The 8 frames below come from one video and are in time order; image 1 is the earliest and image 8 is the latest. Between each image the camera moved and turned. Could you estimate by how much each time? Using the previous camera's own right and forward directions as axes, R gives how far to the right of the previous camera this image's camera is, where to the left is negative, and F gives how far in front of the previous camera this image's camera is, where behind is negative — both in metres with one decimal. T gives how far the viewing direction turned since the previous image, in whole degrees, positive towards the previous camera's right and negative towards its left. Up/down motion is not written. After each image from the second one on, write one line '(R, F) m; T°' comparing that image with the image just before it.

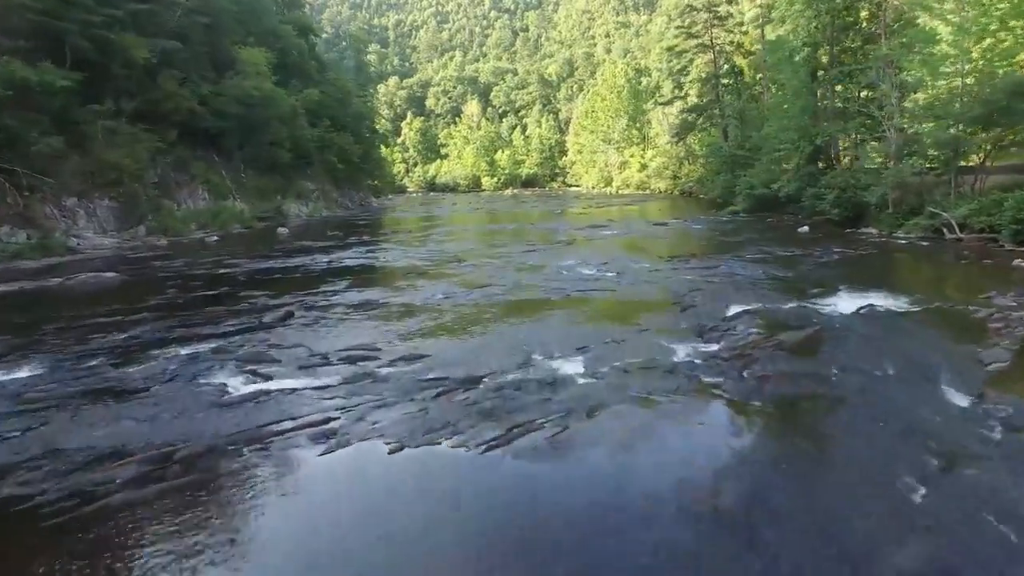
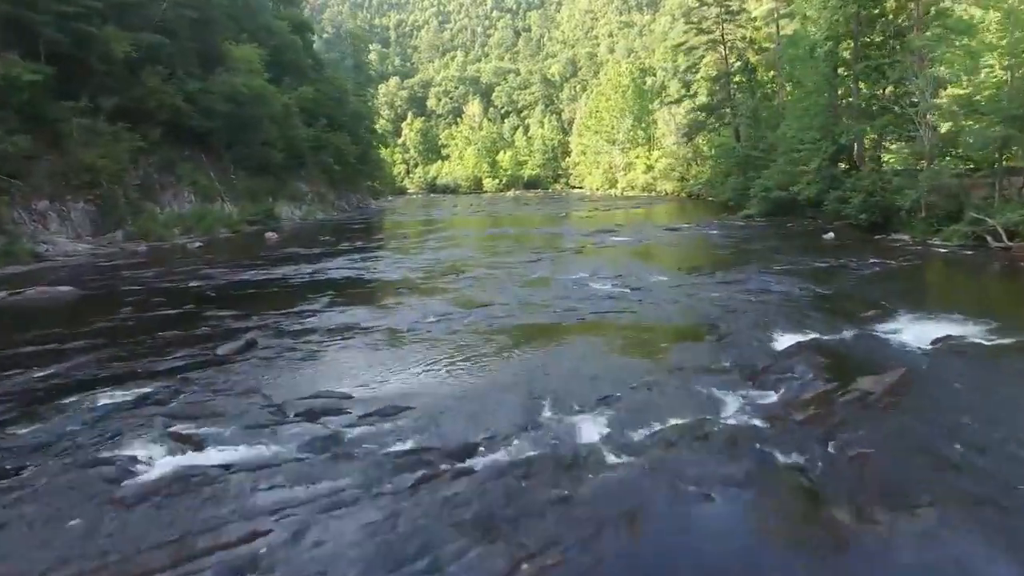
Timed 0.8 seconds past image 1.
(0.0, +1.7) m; 0°
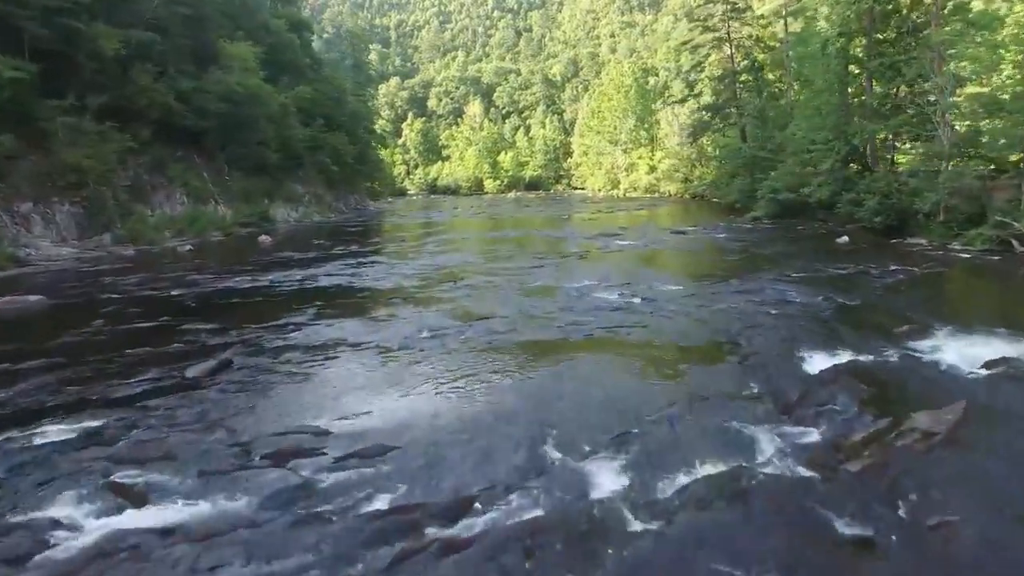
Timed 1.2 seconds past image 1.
(0.0, +0.9) m; 0°
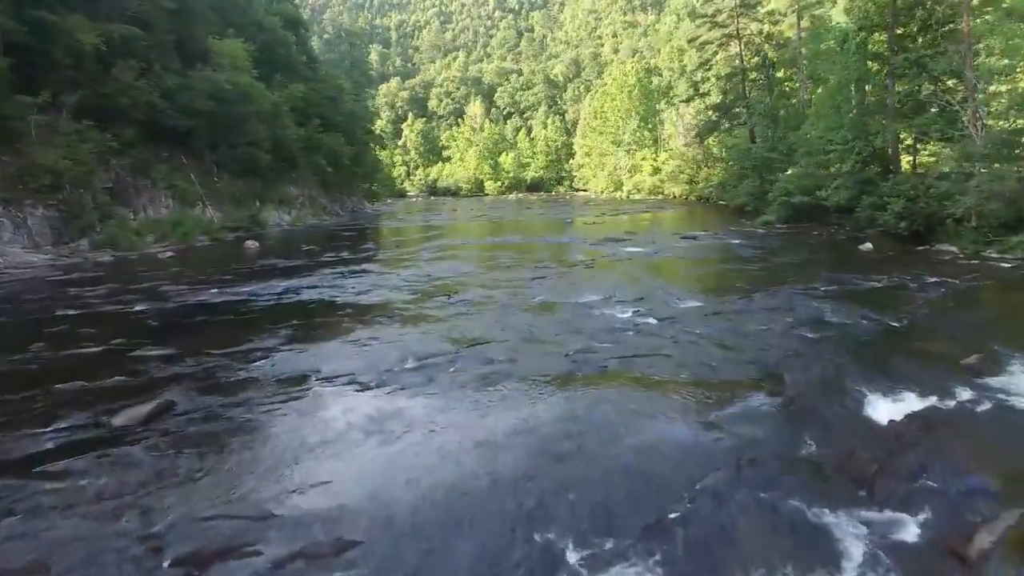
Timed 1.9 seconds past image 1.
(0.0, +1.4) m; 0°
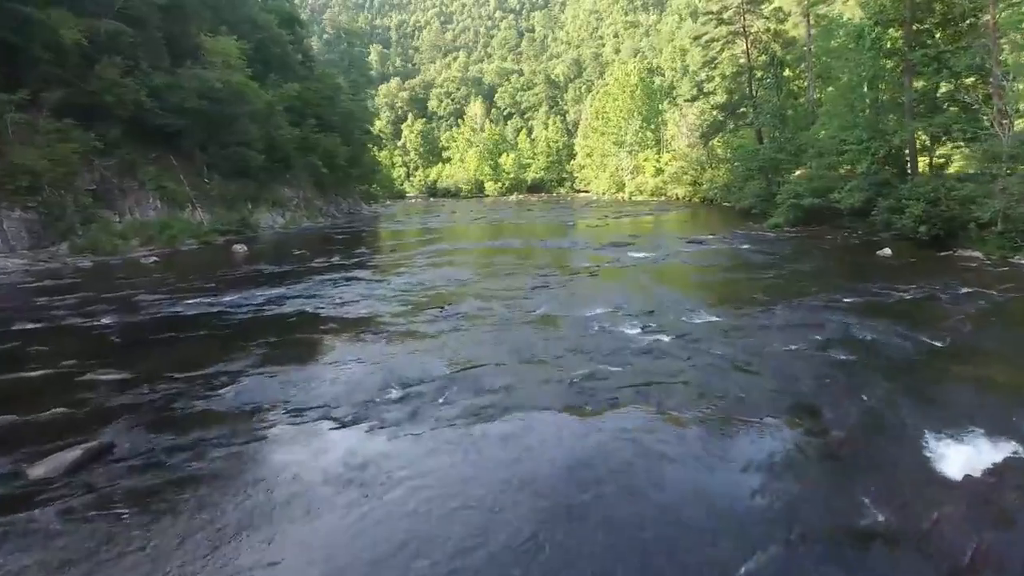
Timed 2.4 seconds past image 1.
(0.0, +1.1) m; 0°
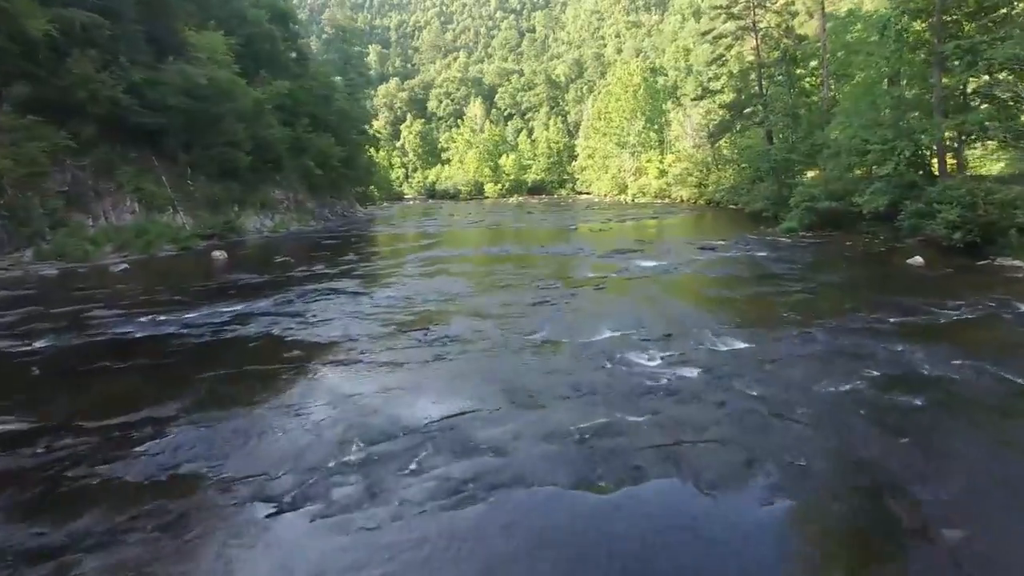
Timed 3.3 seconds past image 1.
(+0.1, +1.6) m; 0°
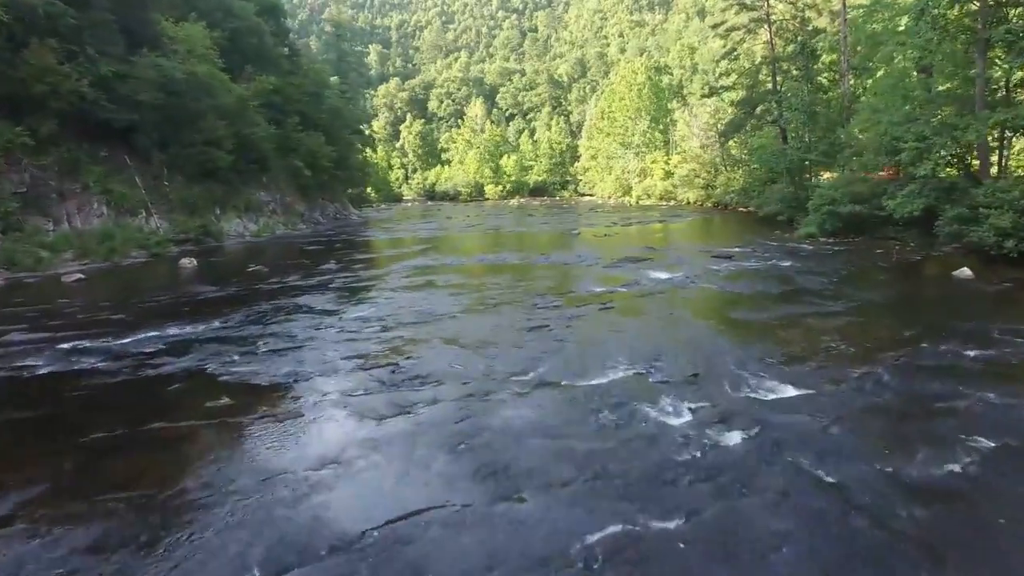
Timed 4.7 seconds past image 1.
(+0.1, +2.1) m; 0°
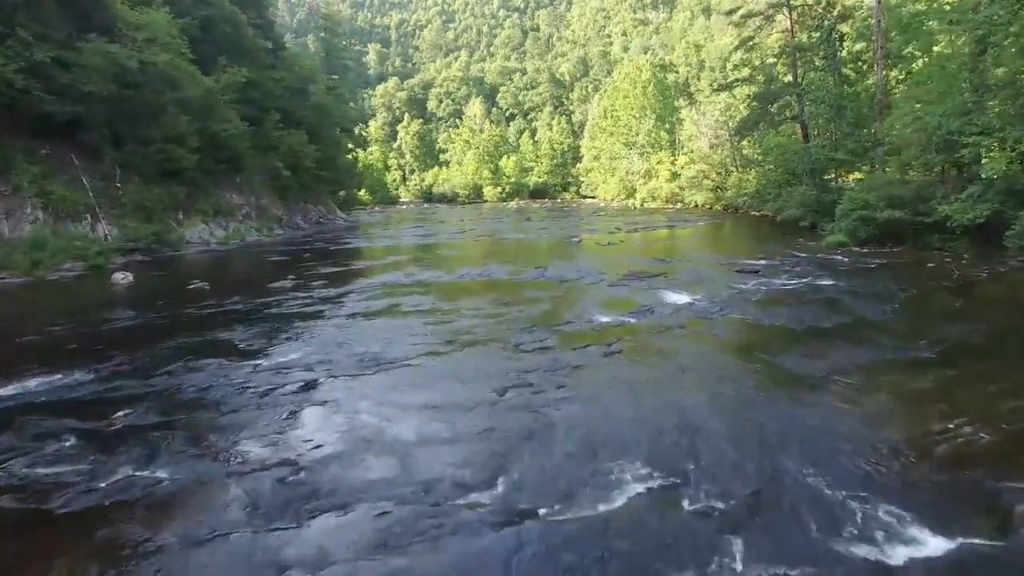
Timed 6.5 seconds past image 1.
(+0.3, +3.2) m; 0°
